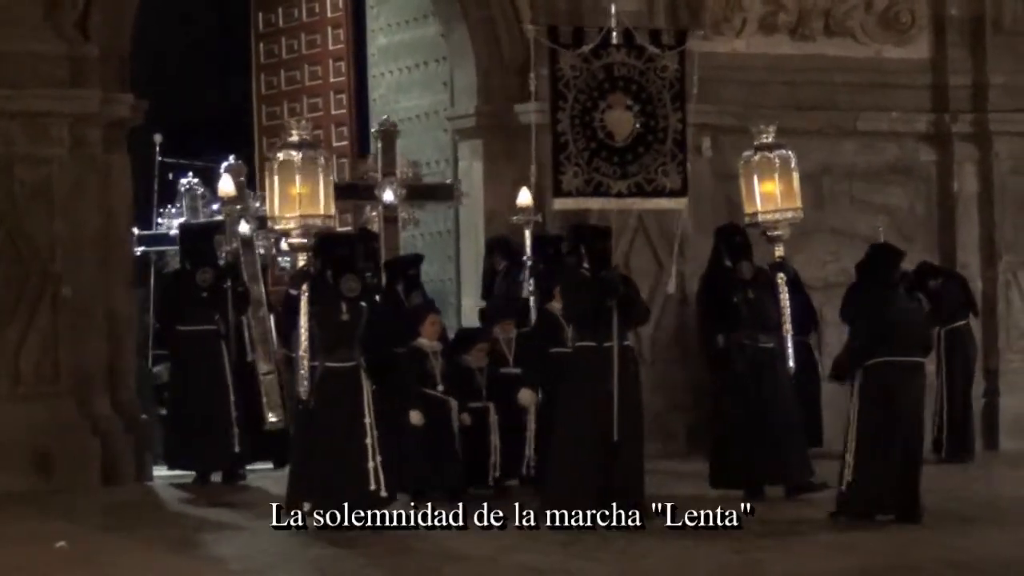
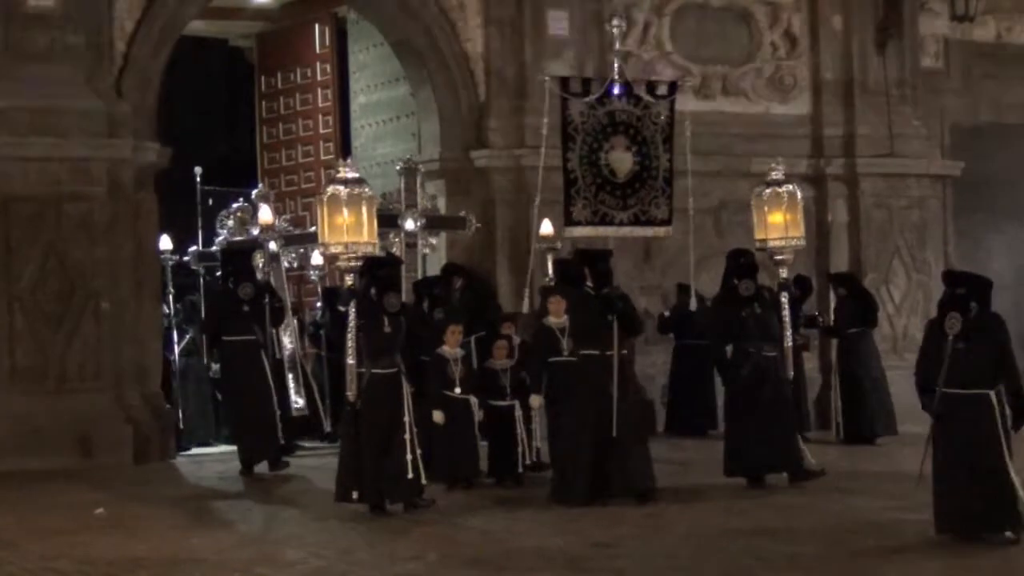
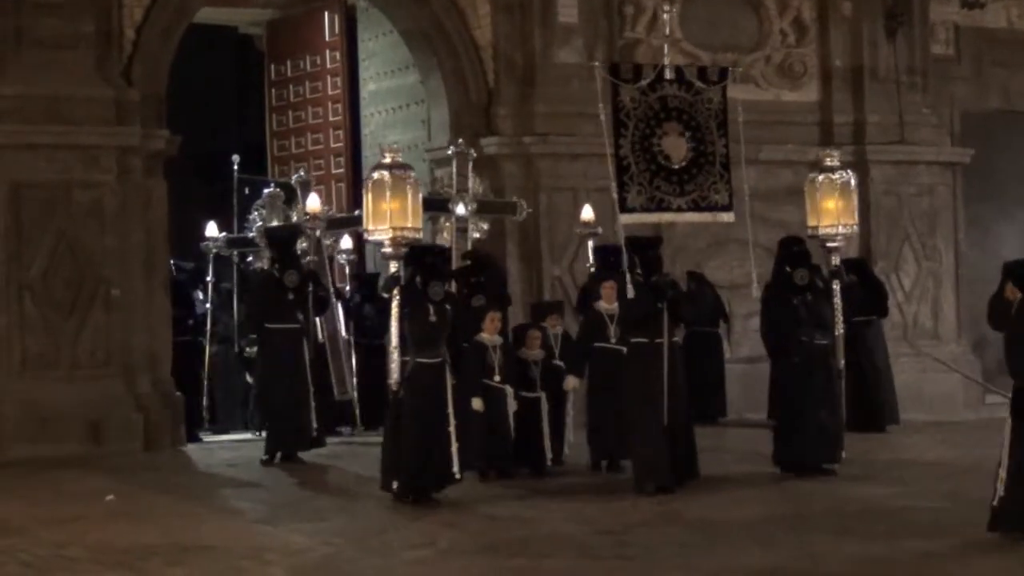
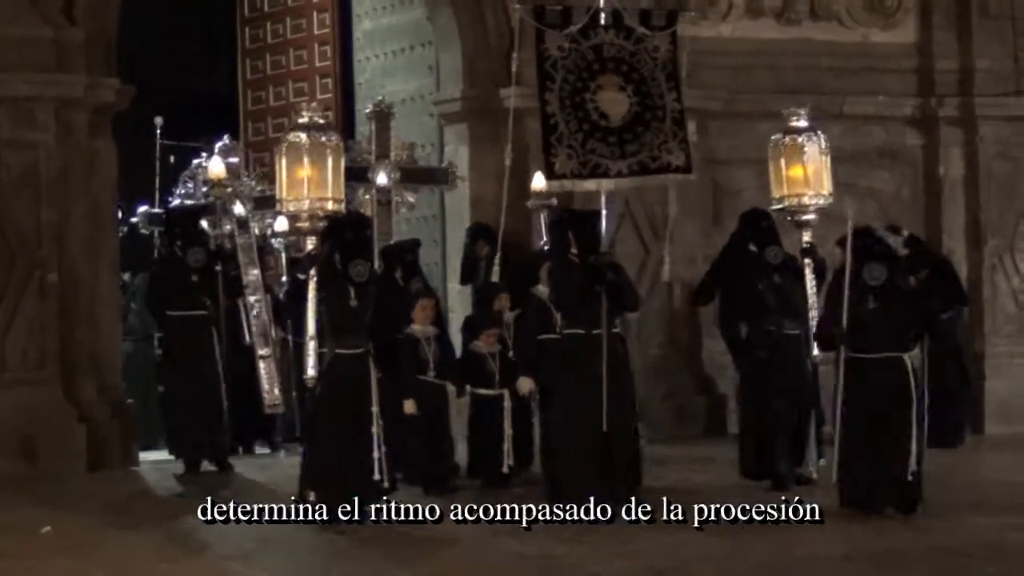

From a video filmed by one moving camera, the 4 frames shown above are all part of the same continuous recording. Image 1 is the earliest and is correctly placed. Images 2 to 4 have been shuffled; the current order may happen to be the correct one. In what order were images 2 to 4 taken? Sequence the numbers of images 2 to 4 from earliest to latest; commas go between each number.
4, 2, 3
